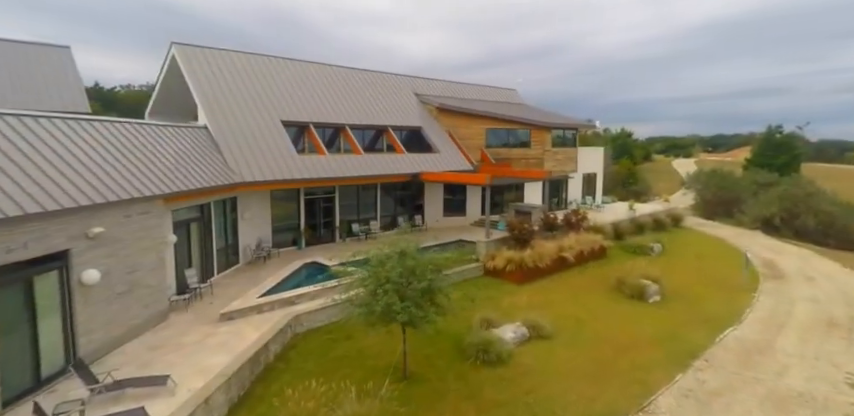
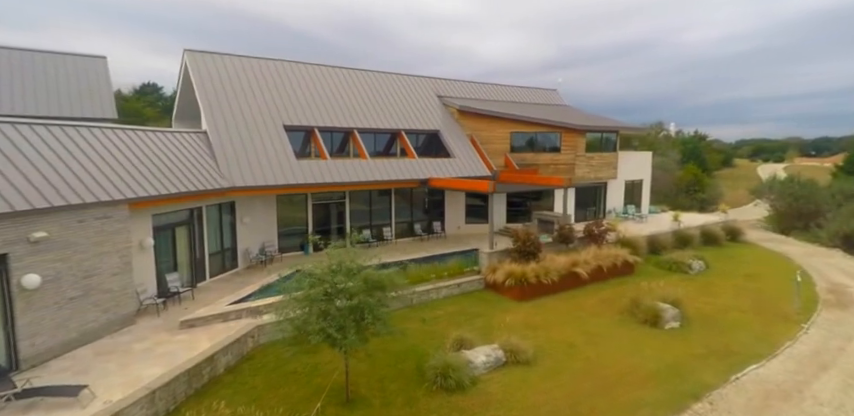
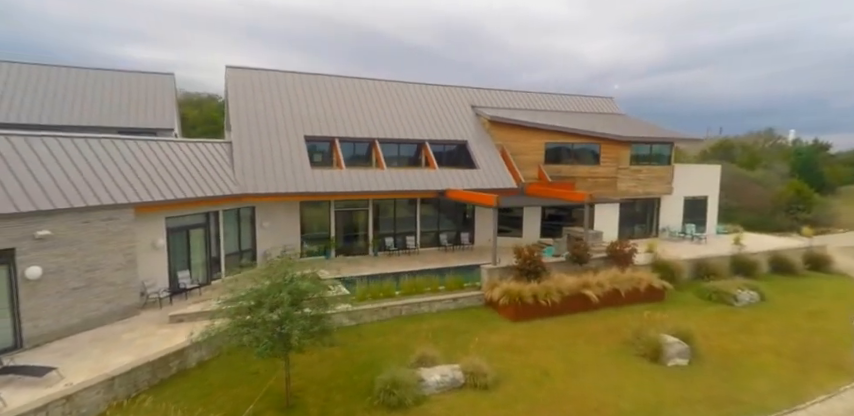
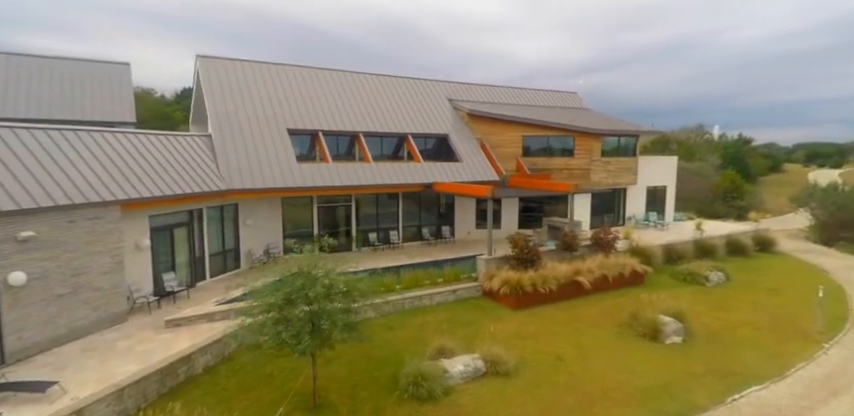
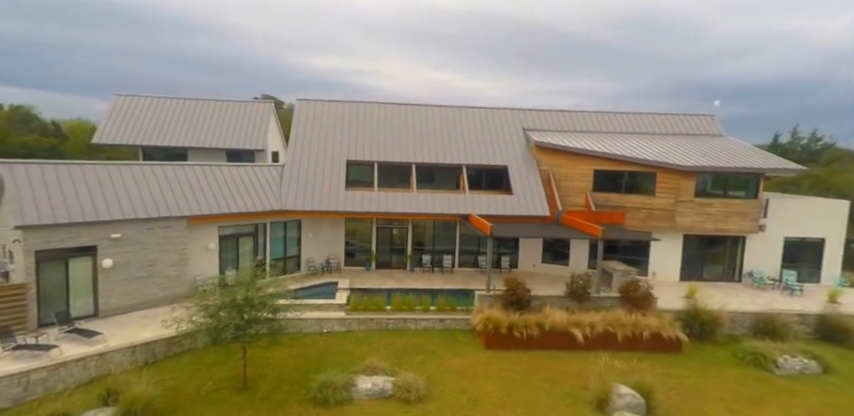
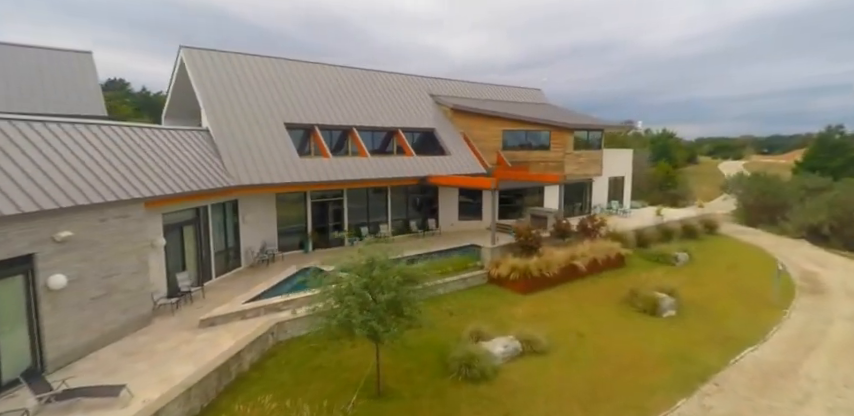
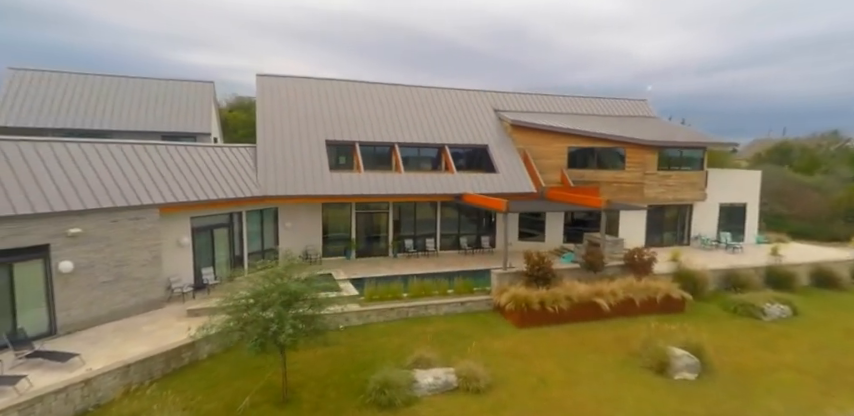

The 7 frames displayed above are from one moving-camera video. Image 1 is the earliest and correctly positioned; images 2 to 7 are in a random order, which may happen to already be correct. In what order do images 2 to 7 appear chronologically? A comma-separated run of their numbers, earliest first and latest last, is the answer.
6, 2, 4, 3, 7, 5
